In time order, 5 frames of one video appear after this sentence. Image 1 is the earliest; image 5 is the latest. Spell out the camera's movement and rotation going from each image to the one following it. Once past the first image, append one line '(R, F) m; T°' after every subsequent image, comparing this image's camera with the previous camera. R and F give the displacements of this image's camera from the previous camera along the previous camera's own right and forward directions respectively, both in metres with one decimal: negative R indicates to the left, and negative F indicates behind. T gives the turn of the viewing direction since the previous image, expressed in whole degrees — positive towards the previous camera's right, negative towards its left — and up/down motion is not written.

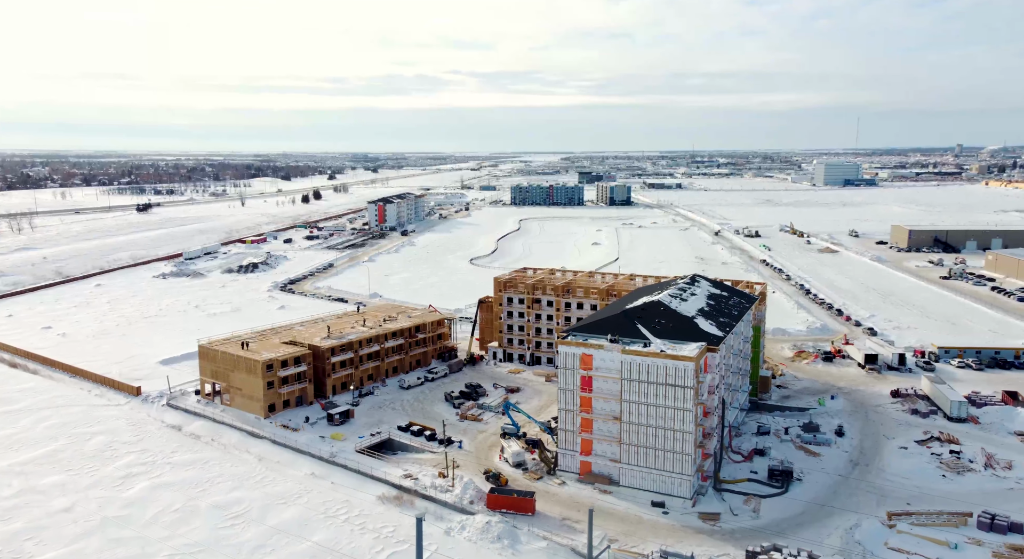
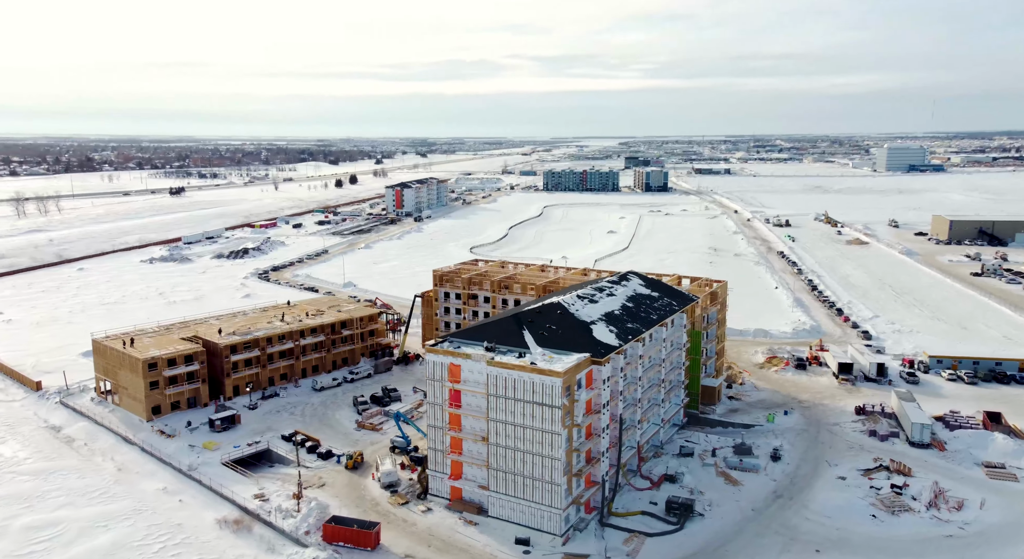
(+6.6, +3.8) m; -4°
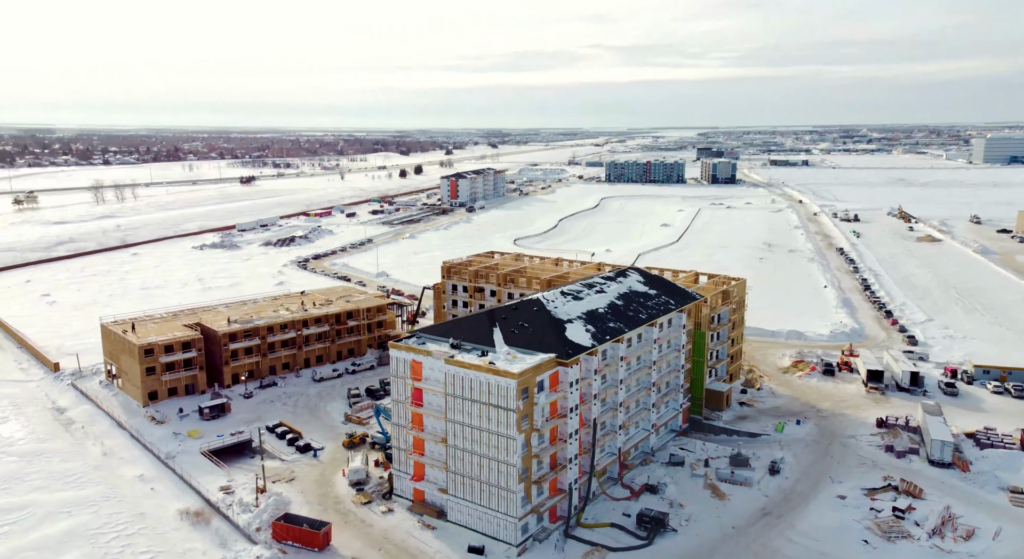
(+3.5, +1.4) m; -5°
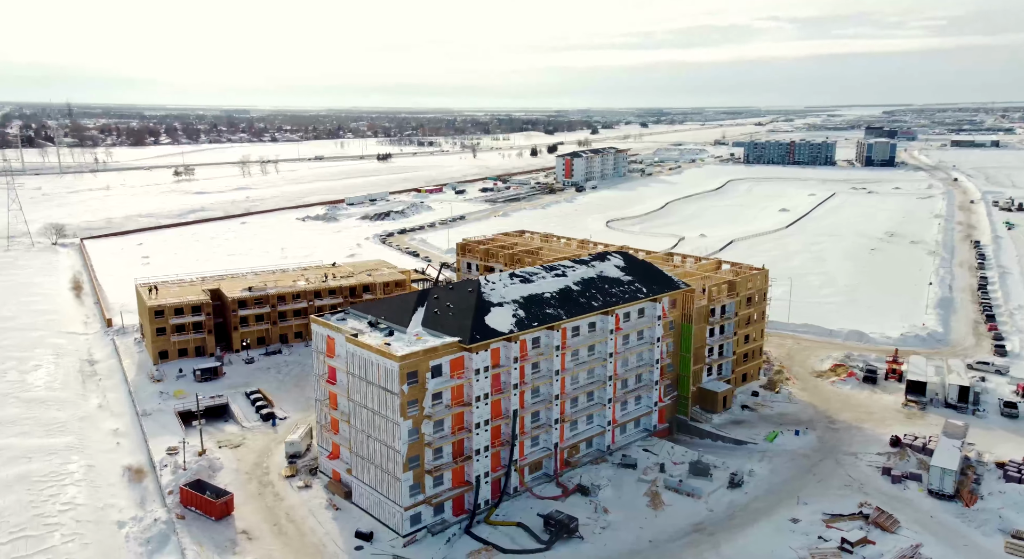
(+7.3, +2.0) m; -11°
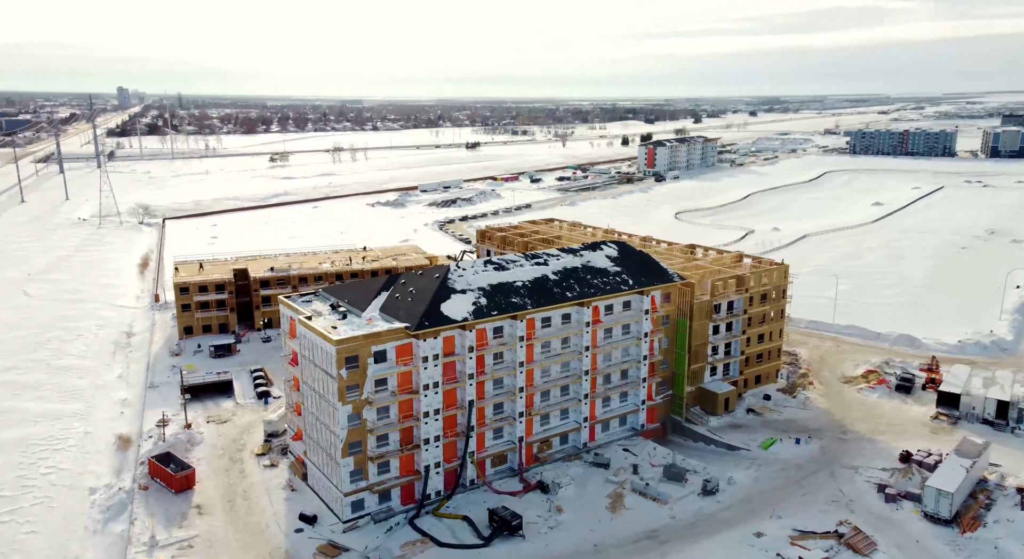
(+4.5, +1.0) m; -8°
